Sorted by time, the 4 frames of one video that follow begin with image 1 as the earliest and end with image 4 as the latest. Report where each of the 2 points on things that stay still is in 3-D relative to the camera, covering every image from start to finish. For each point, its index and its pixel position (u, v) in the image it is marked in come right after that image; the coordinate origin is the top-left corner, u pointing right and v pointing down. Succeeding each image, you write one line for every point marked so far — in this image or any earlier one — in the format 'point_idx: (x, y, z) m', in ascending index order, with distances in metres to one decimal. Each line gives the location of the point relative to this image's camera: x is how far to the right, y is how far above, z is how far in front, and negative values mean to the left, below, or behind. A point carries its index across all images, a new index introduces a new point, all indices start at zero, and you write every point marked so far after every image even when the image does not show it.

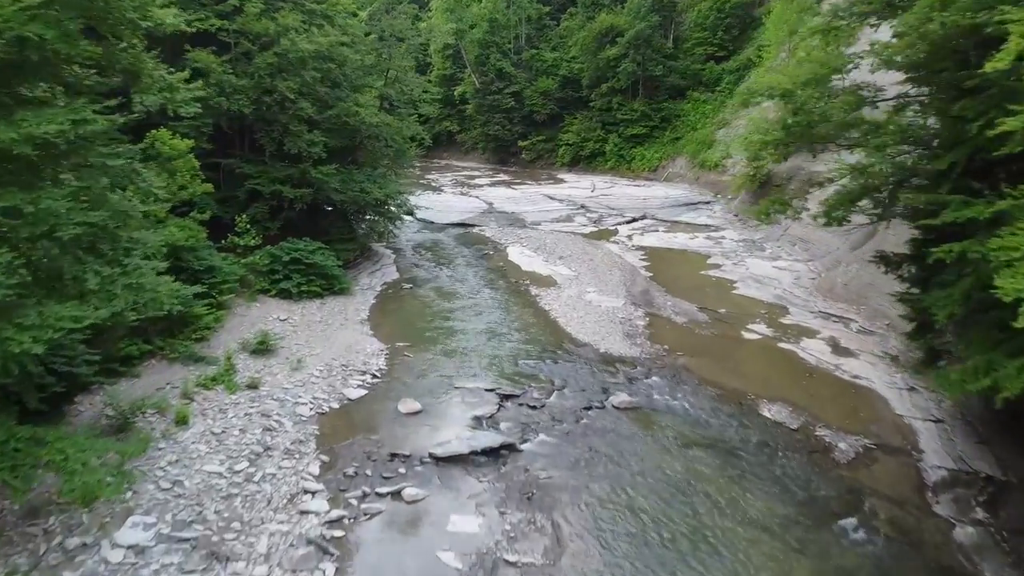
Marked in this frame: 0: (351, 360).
0: (-2.4, -1.1, +9.8) m
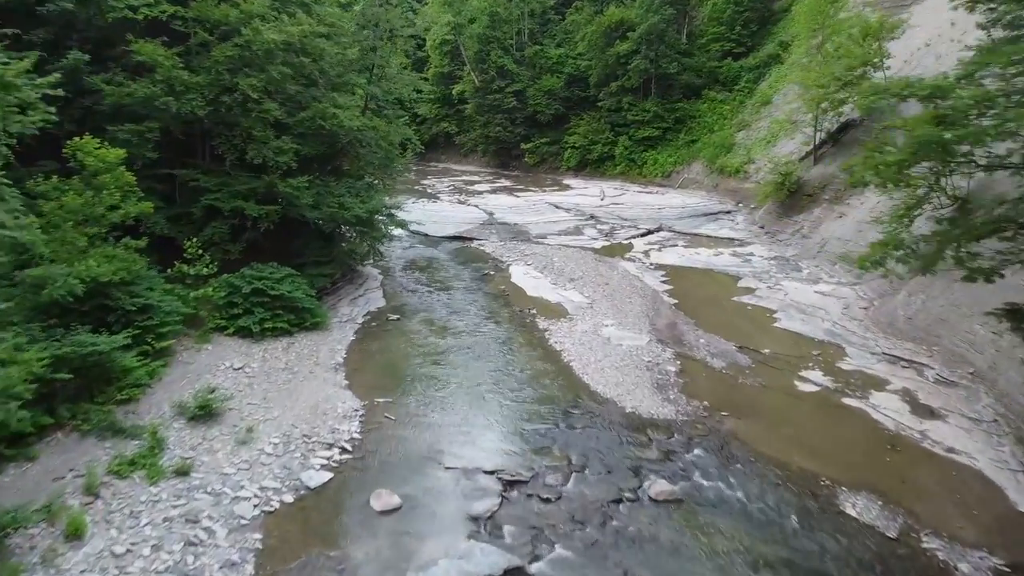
0: (-2.3, -1.7, +7.8) m
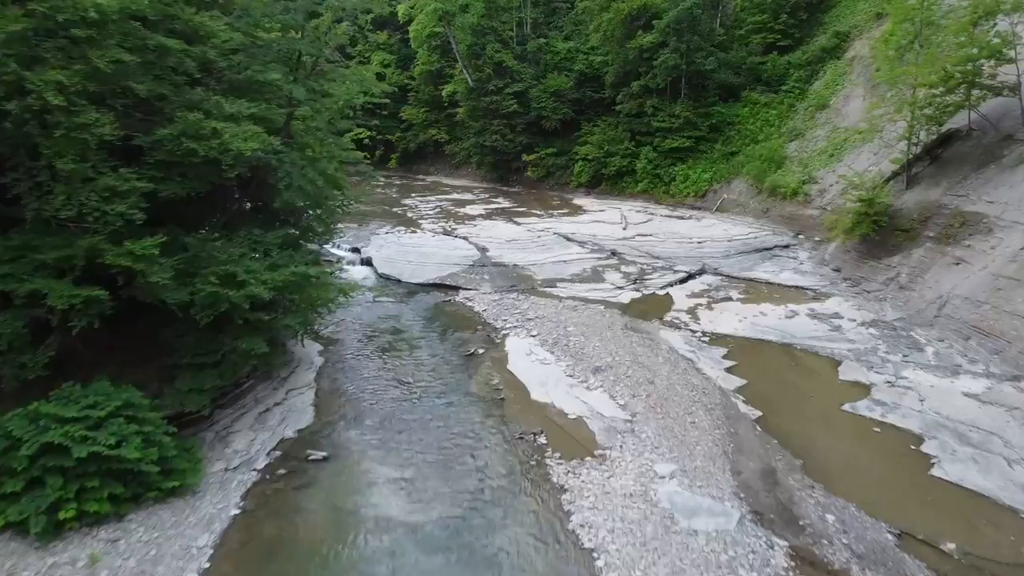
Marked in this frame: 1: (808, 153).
0: (-2.4, -3.0, +3.3) m
1: (+8.4, +3.8, +18.5) m
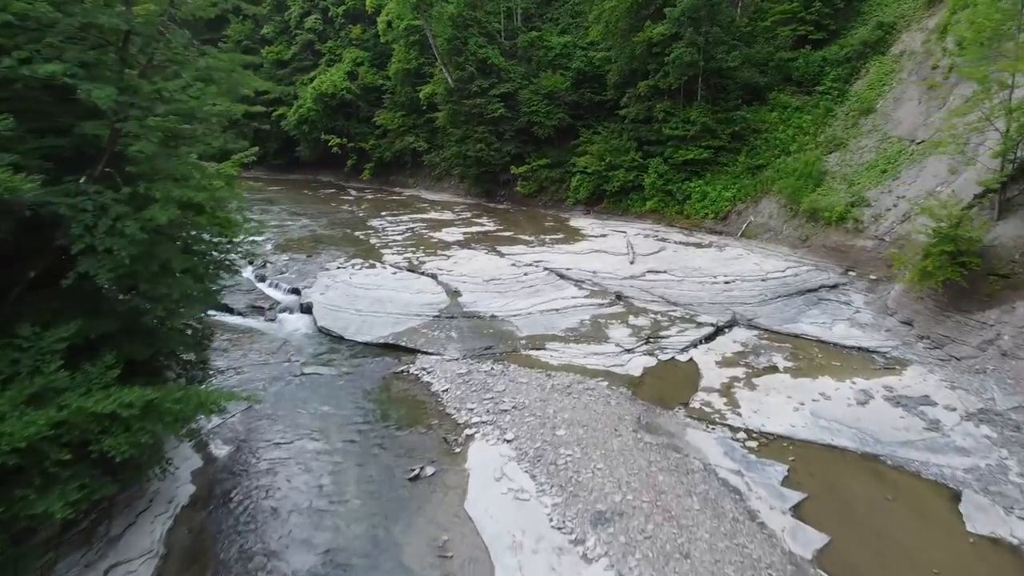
0: (-2.8, -4.0, 0.0) m
1: (+8.0, +2.8, +15.2) m
